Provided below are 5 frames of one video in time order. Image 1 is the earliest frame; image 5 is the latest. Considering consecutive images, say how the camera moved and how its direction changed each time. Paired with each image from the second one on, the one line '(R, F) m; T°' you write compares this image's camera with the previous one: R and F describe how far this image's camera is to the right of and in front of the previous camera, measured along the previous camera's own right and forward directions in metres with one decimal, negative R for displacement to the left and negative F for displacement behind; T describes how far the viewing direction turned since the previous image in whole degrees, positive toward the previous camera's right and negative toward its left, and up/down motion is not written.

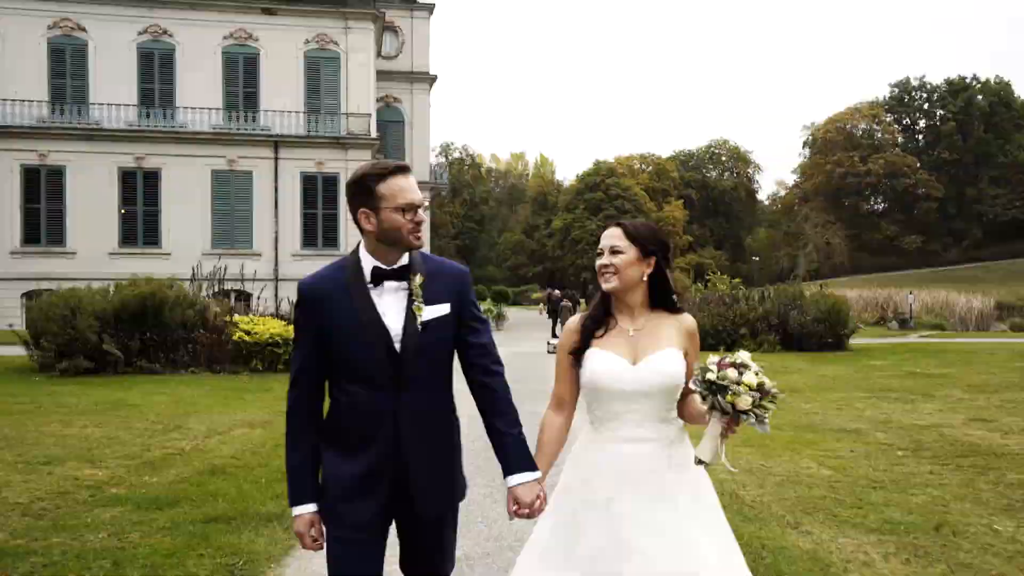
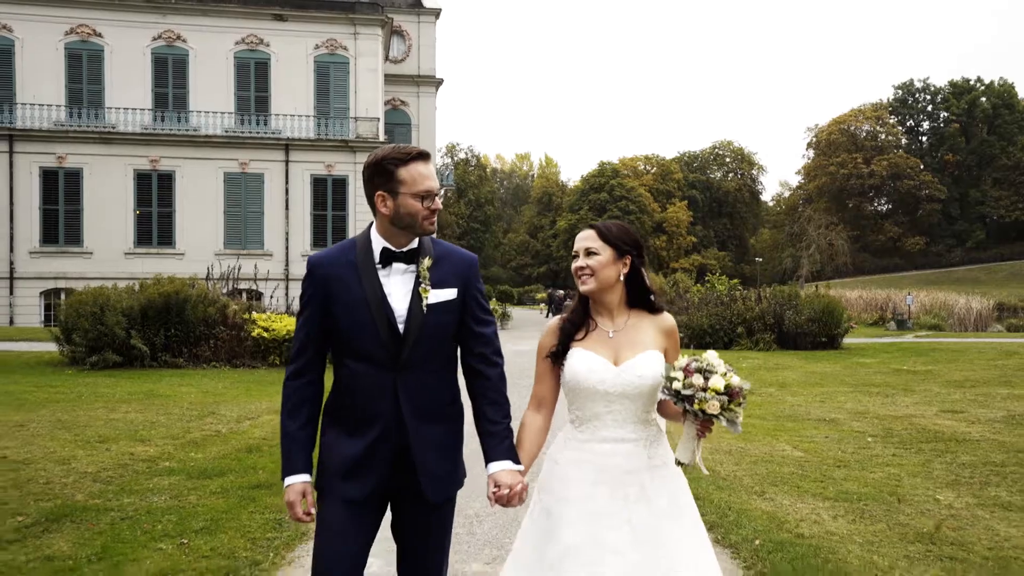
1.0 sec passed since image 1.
(0.0, -0.9) m; 0°
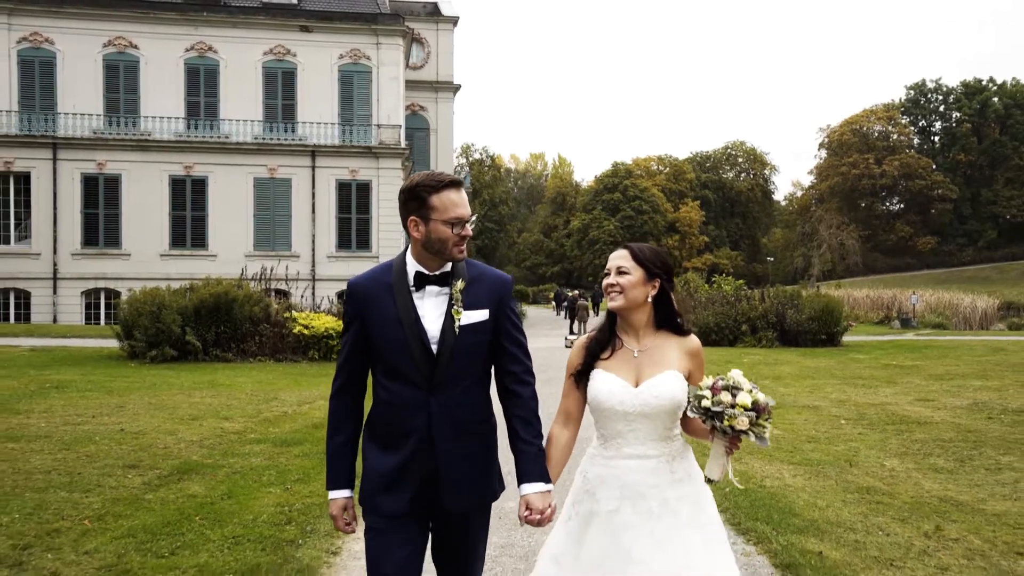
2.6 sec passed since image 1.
(-0.1, -1.5) m; -1°
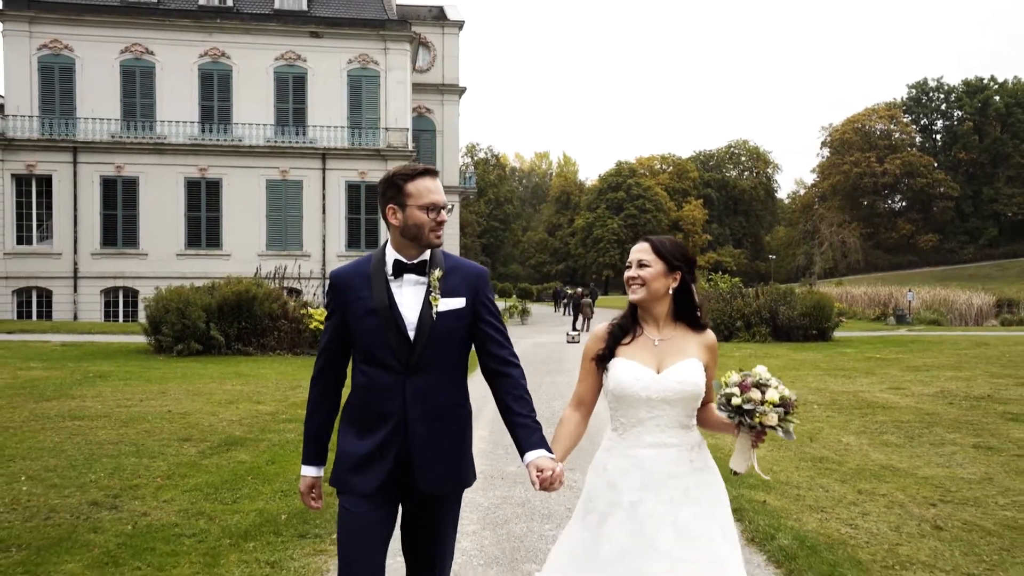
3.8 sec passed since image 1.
(0.0, -1.1) m; 0°
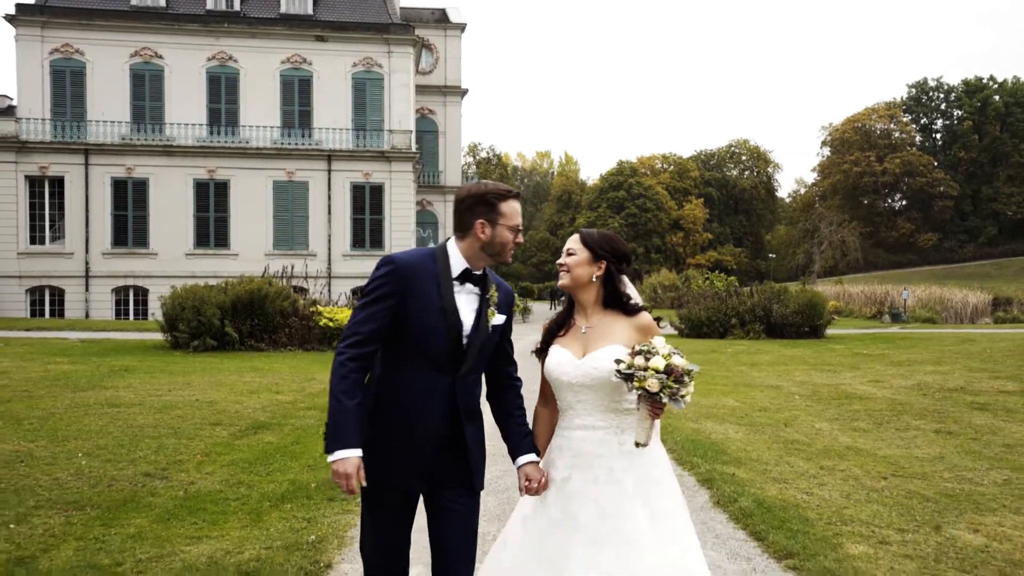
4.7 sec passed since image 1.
(0.0, -0.8) m; 0°
